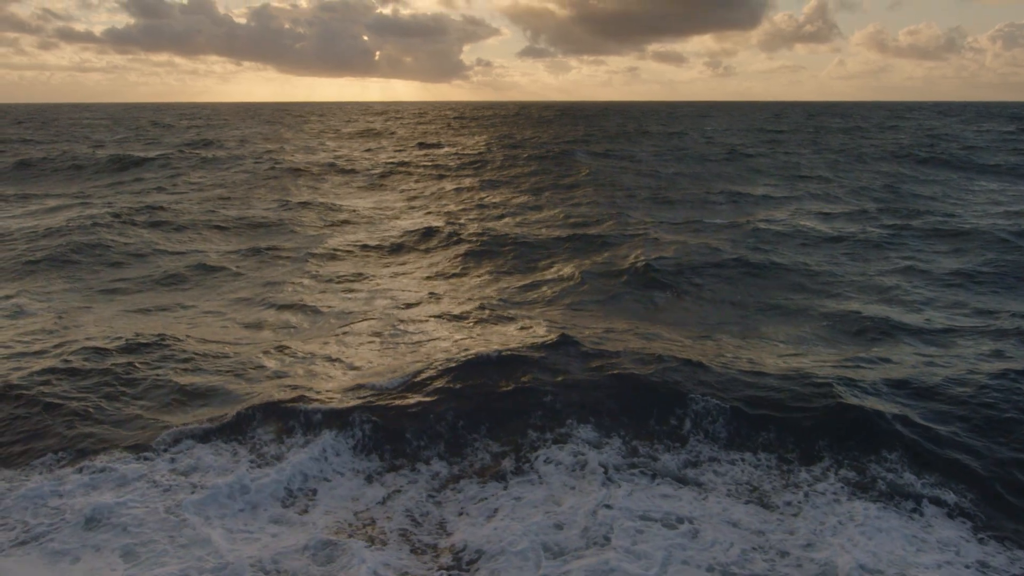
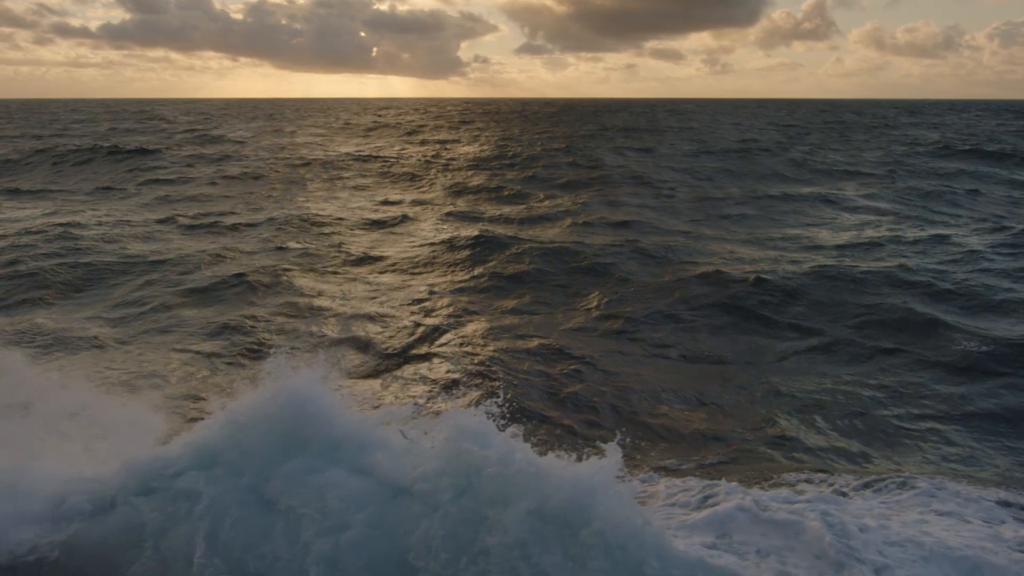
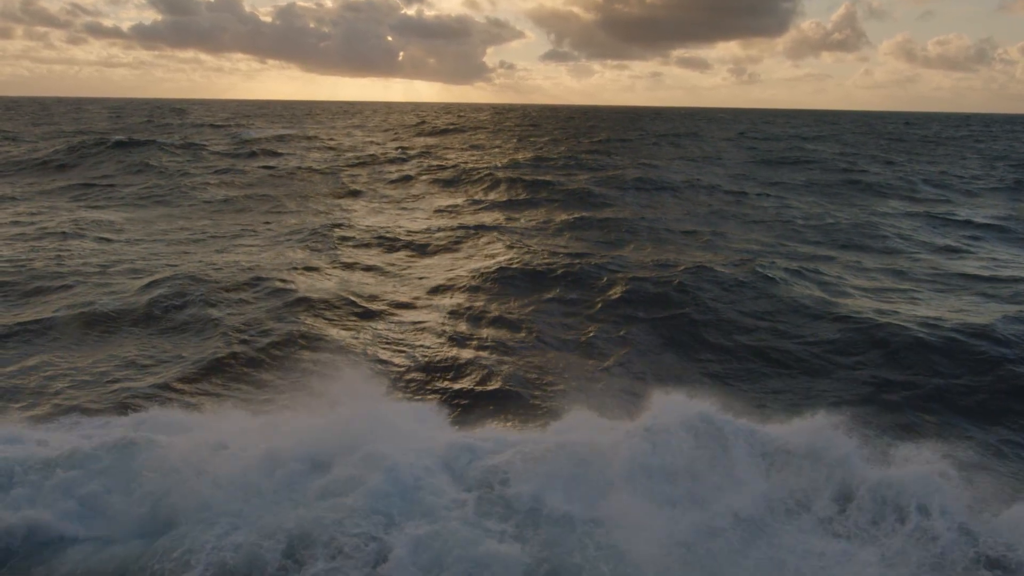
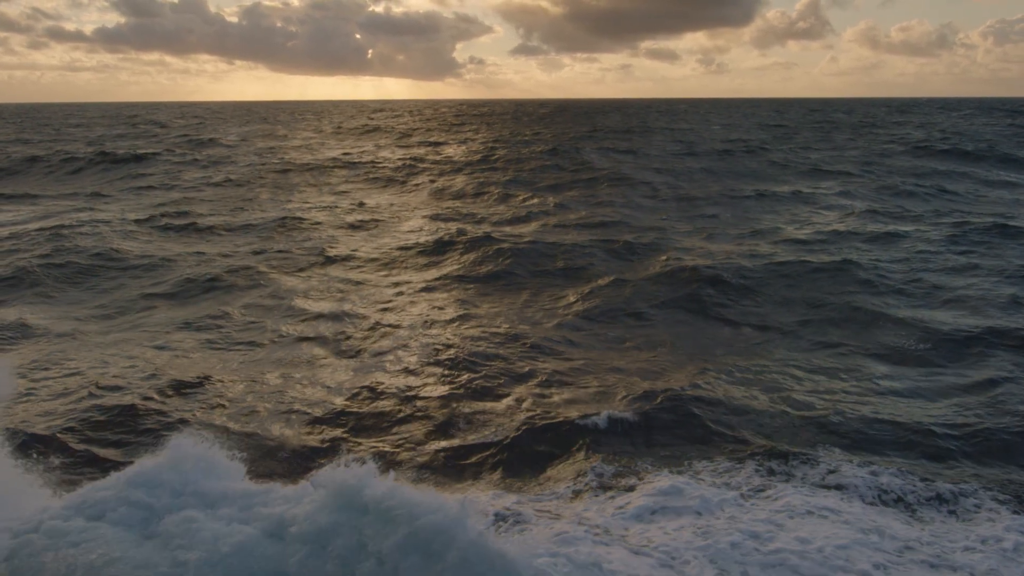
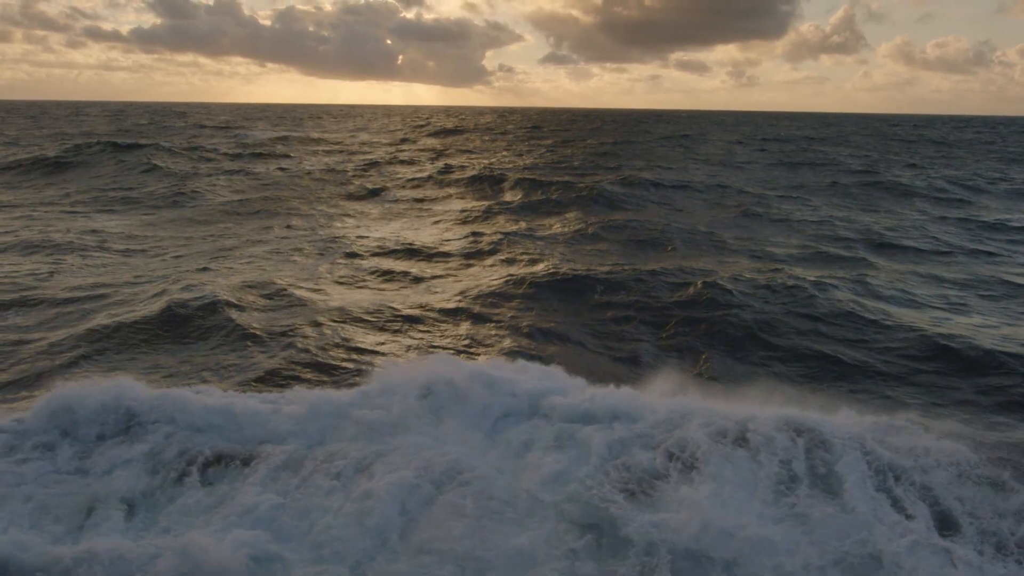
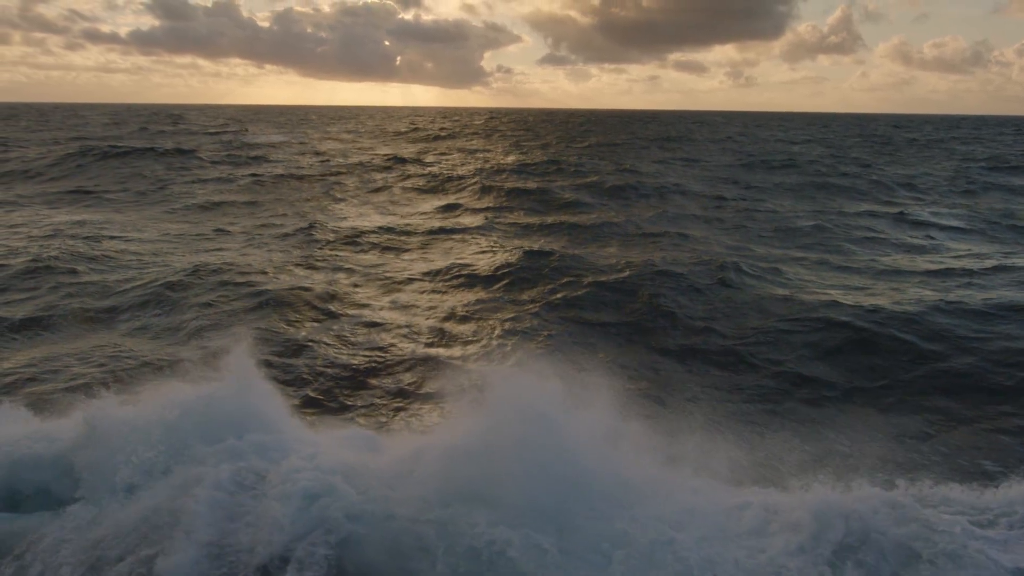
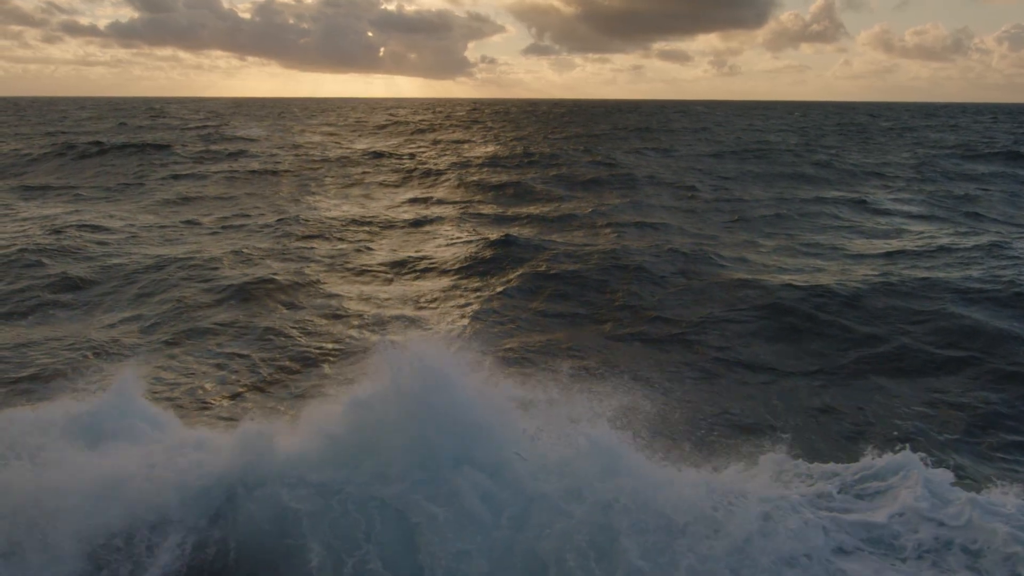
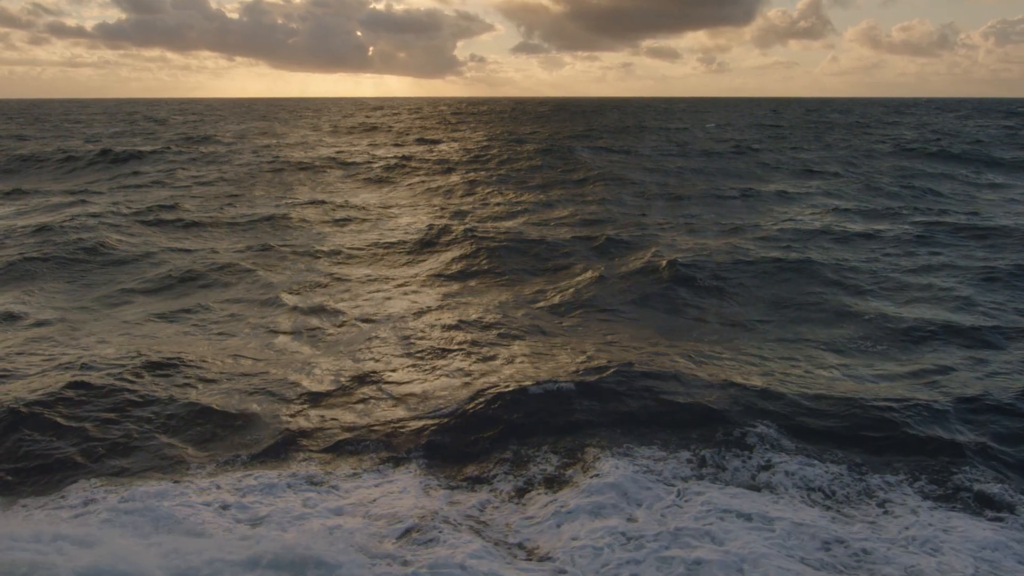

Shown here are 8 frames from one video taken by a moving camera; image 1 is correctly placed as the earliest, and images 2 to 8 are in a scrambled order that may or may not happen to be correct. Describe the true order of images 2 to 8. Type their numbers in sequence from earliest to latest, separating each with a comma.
8, 4, 2, 7, 6, 3, 5
